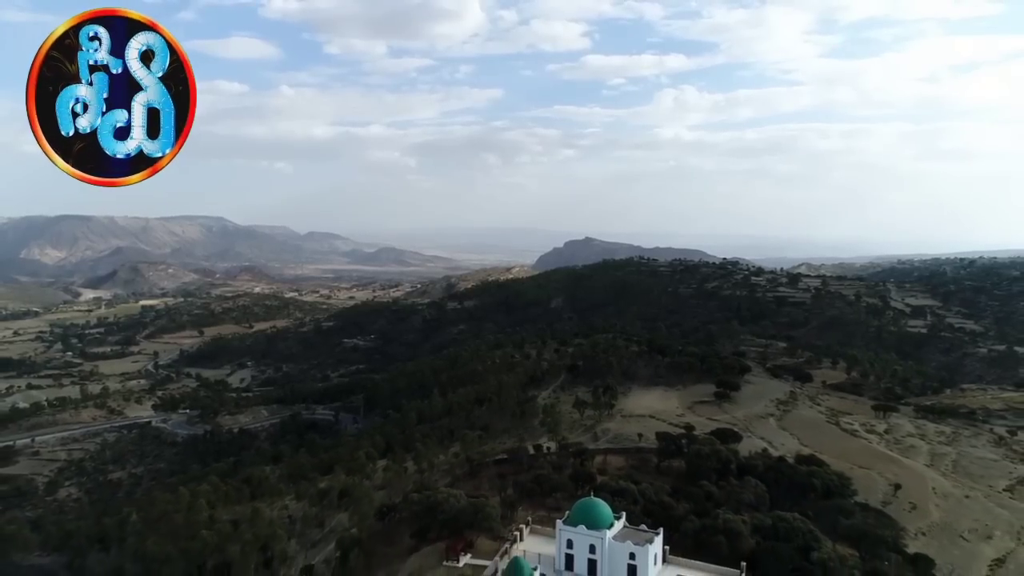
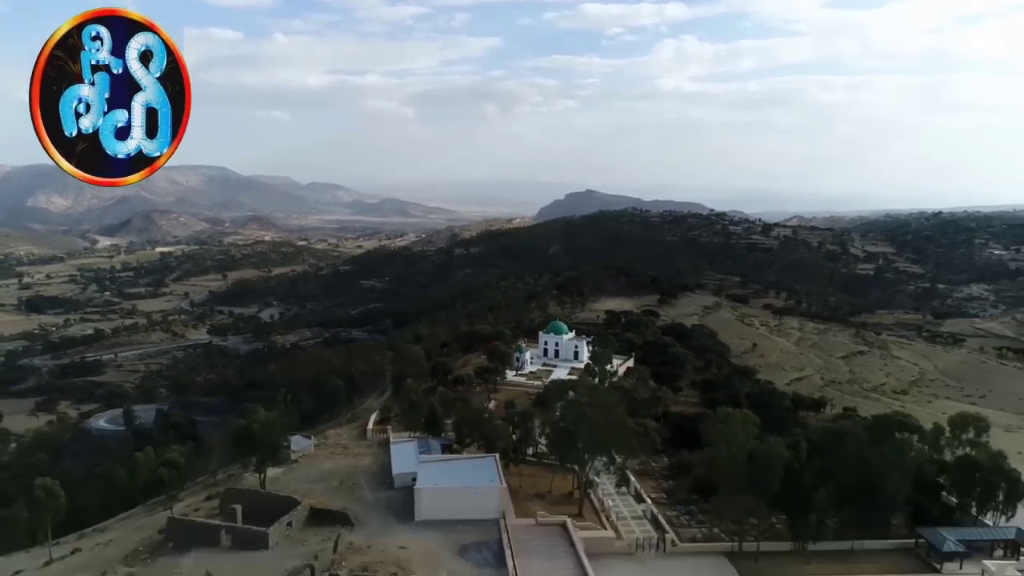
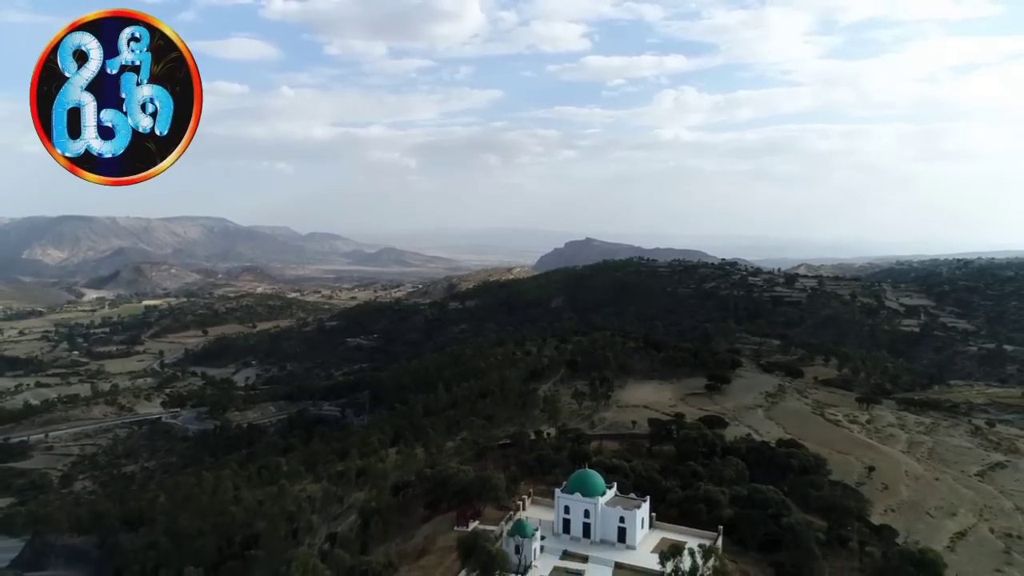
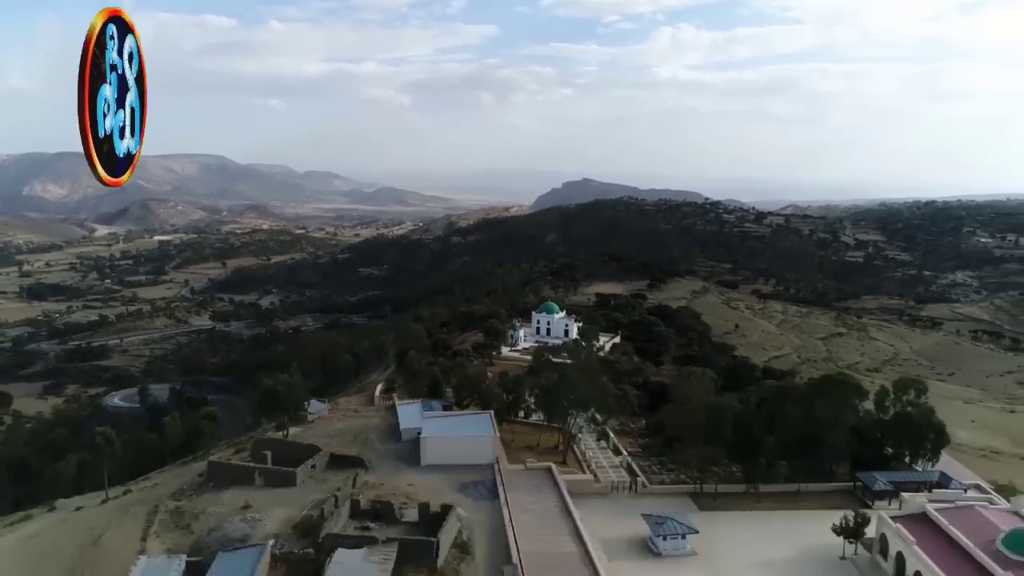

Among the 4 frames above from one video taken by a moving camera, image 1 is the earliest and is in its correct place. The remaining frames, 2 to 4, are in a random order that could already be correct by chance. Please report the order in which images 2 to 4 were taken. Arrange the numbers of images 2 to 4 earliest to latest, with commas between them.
3, 2, 4
